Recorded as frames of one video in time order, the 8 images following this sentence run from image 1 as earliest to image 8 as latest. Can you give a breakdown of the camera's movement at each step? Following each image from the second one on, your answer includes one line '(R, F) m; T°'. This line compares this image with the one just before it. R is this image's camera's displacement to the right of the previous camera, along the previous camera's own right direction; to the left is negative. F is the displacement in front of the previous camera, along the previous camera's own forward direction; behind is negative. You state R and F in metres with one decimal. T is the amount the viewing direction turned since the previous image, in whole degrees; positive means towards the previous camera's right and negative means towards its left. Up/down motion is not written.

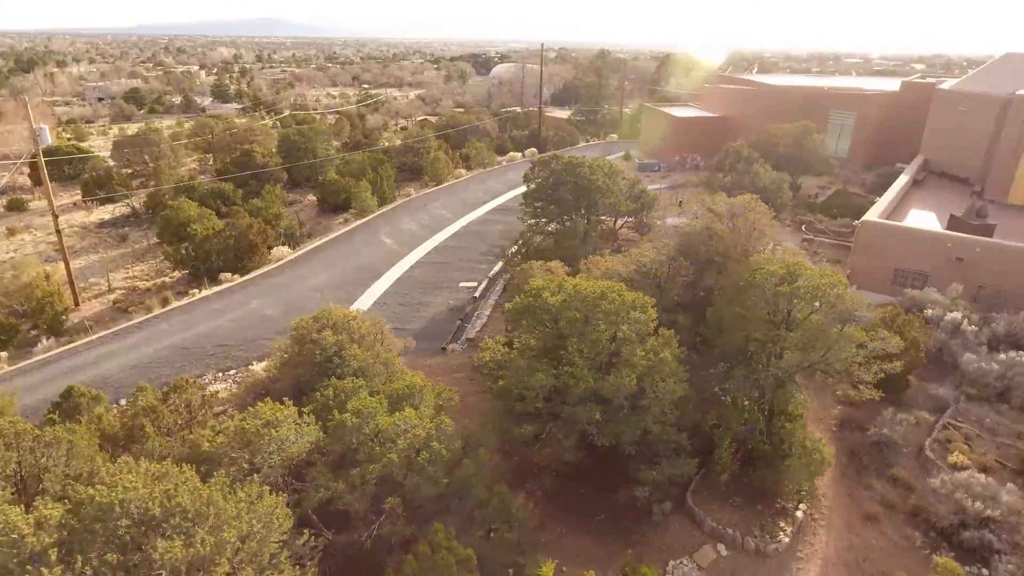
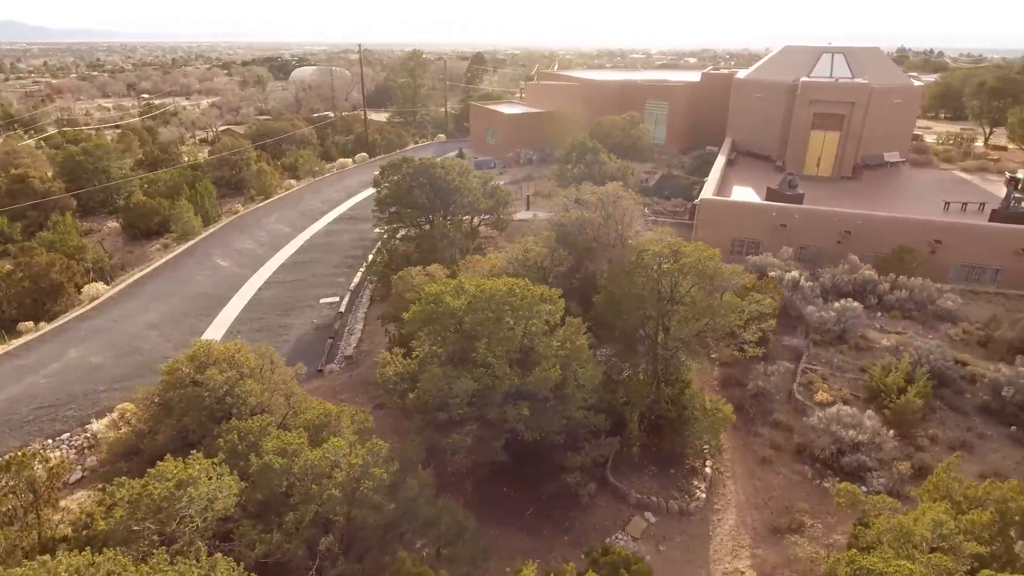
(-1.5, +0.3) m; +15°
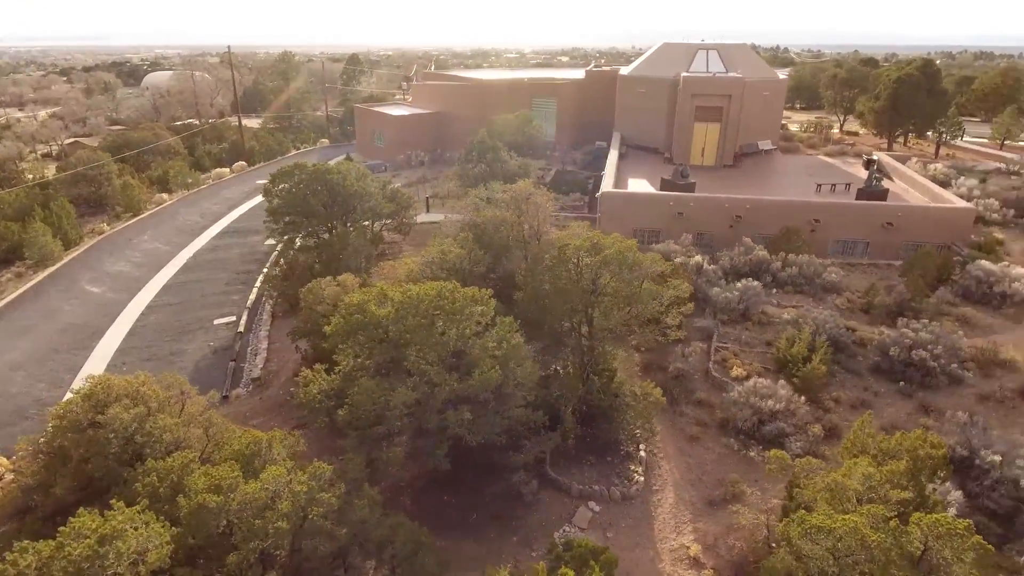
(-0.8, +0.2) m; +10°
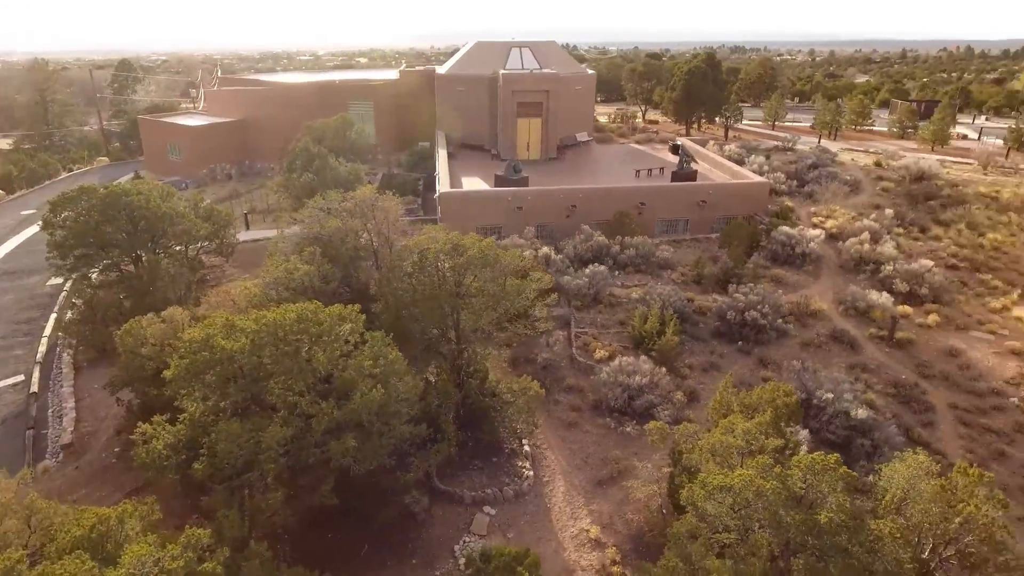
(-0.8, +0.5) m; +16°
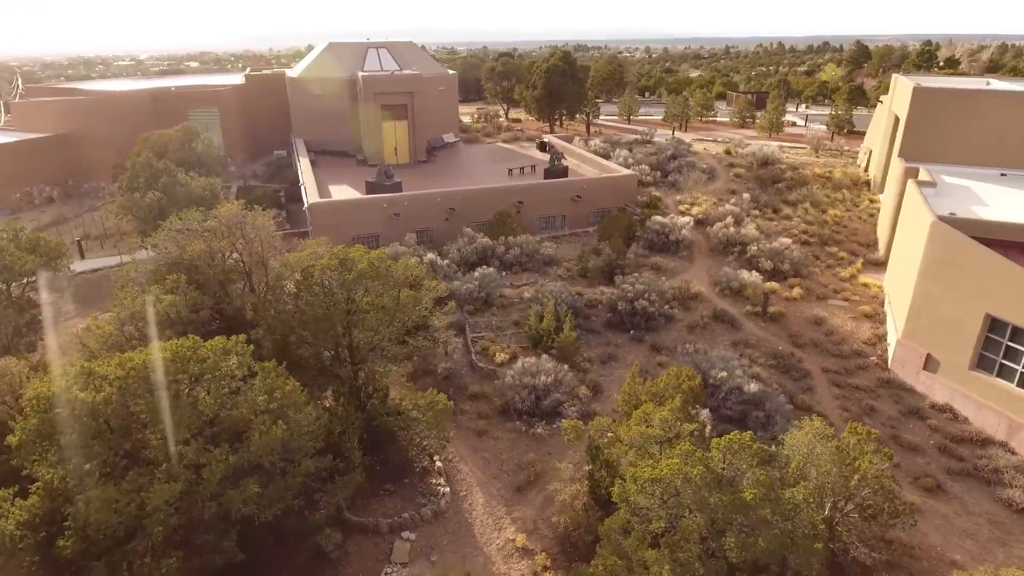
(-0.6, +0.5) m; +12°
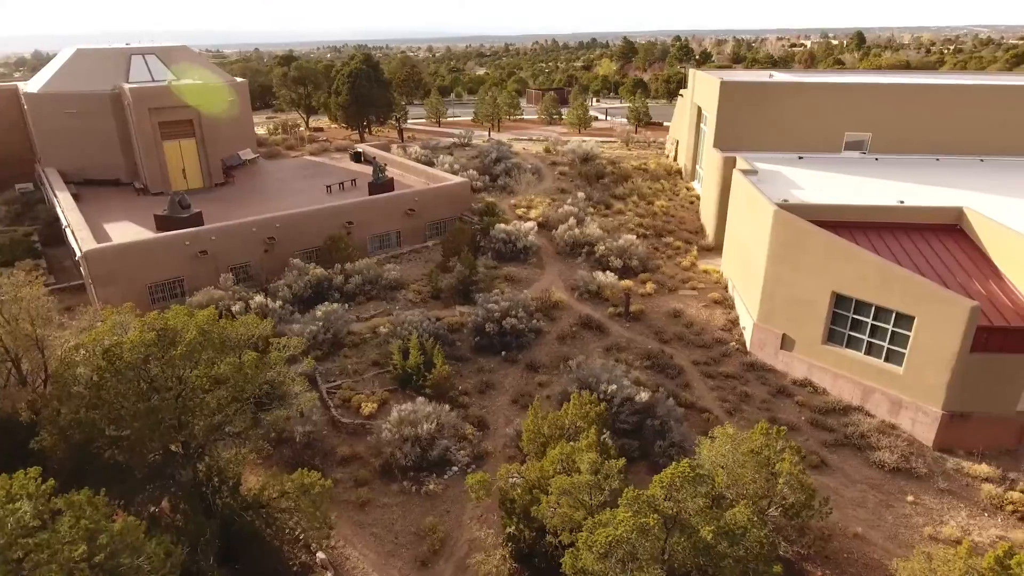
(-1.0, +1.6) m; +17°
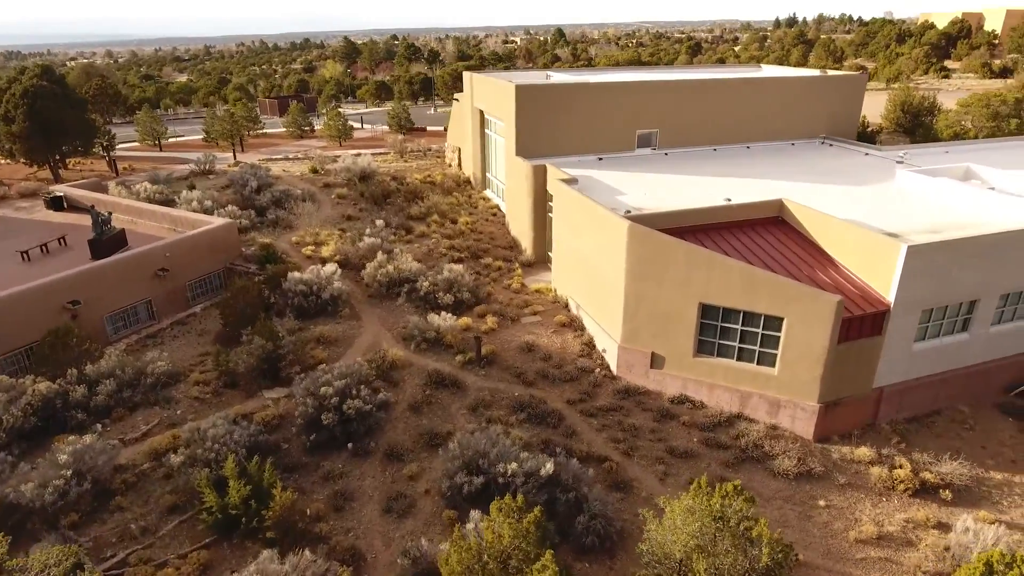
(-1.5, +2.9) m; +22°
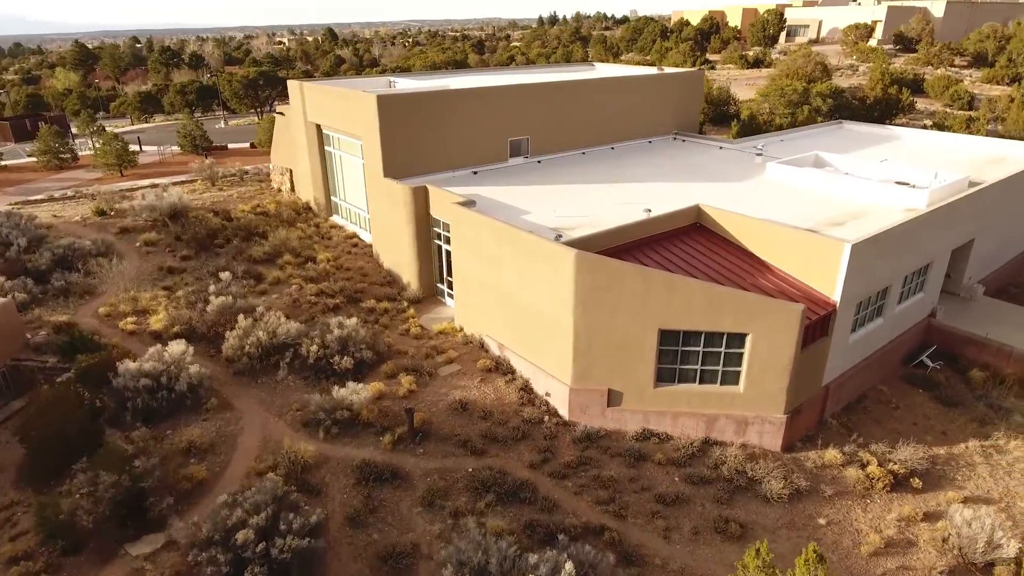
(-2.3, +2.5) m; +18°
